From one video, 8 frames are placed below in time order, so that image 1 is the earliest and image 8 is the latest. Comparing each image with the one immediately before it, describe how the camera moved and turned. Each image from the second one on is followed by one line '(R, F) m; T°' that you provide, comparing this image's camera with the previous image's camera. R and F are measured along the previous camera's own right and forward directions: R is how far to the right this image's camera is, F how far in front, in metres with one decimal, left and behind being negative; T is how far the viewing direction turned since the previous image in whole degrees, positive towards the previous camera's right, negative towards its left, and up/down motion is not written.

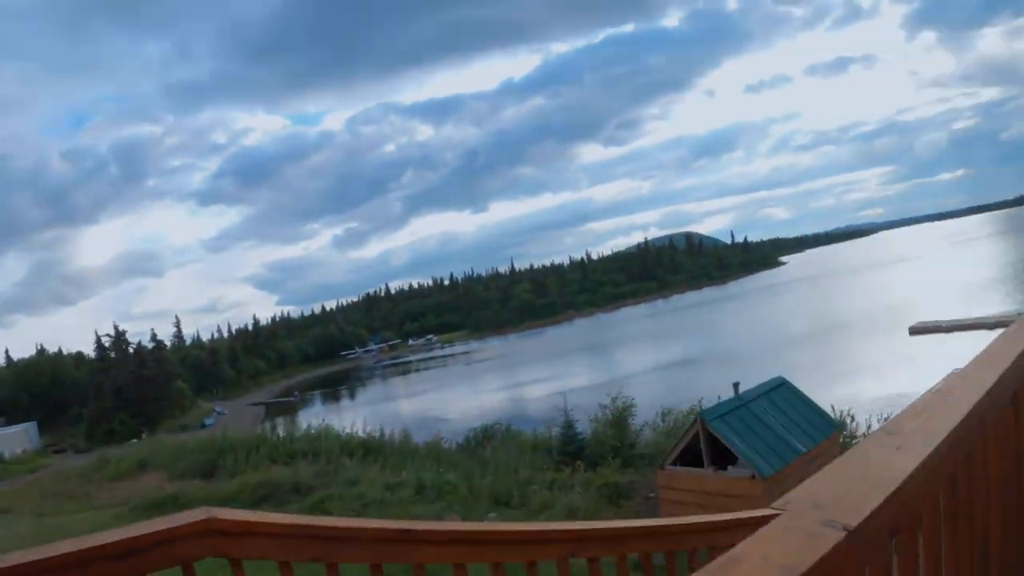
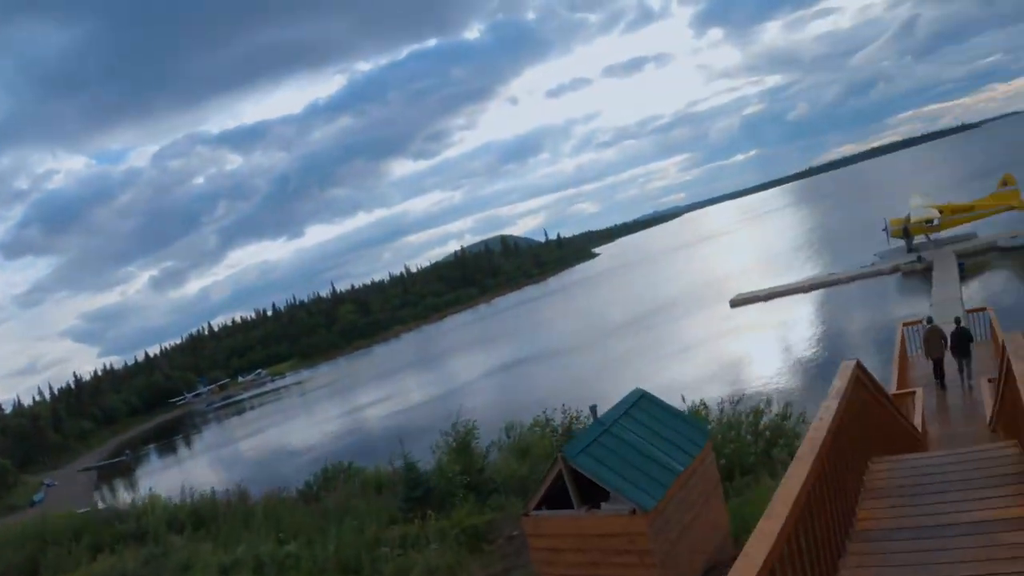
(+0.6, +3.8) m; +14°
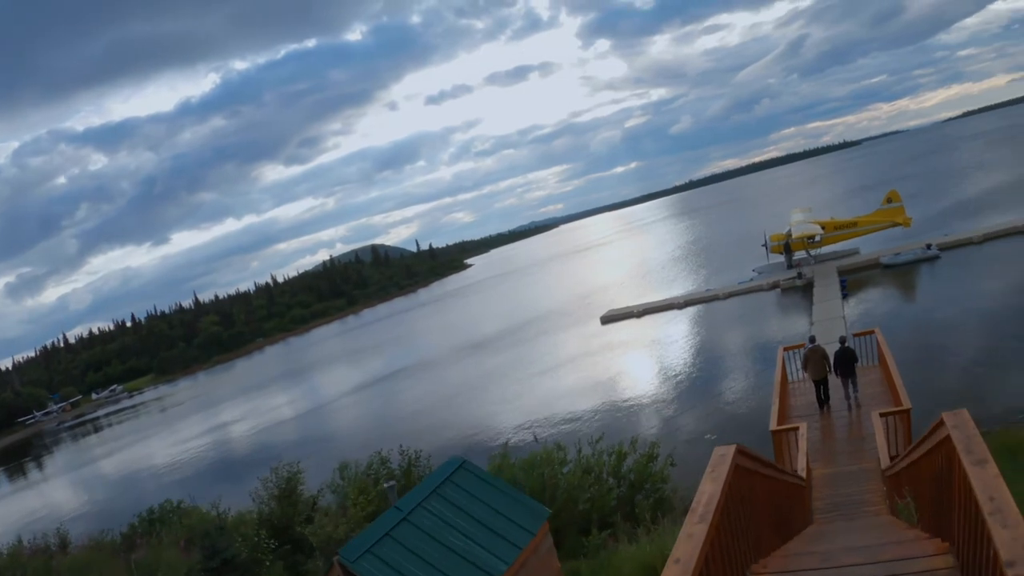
(+1.3, +3.4) m; +10°
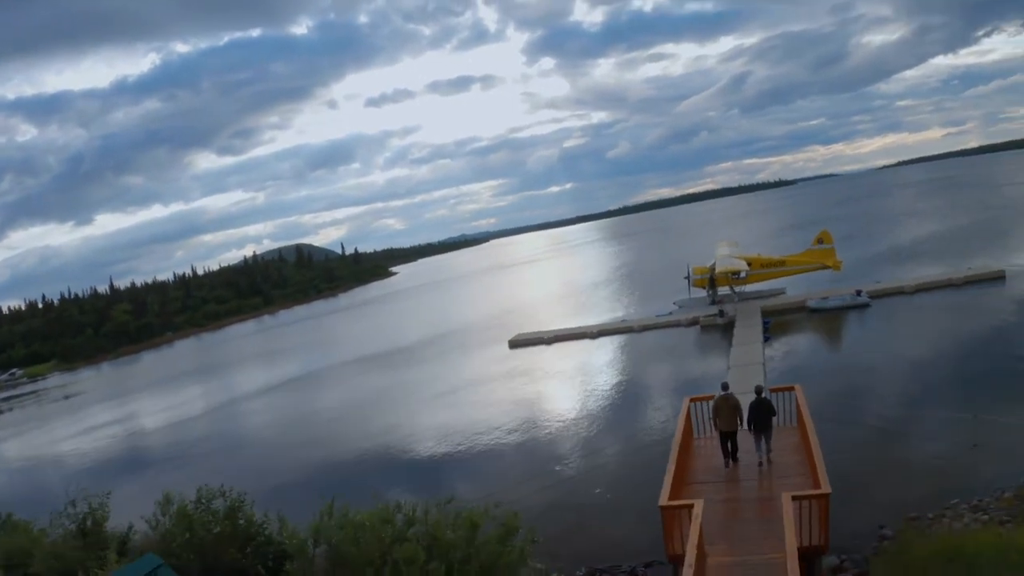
(+0.8, +1.9) m; +6°
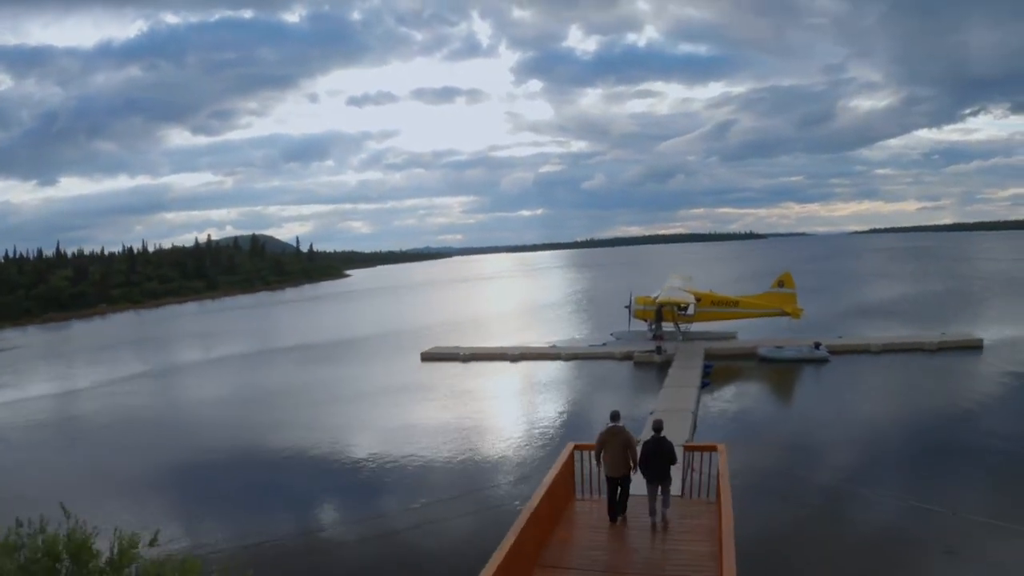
(+0.9, +2.1) m; +3°
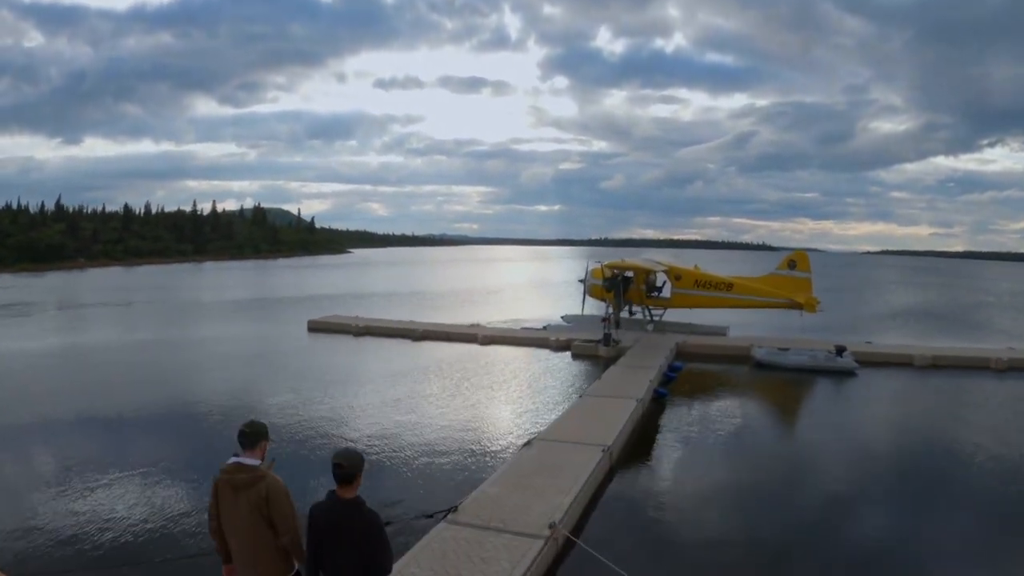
(+1.5, +3.8) m; -1°
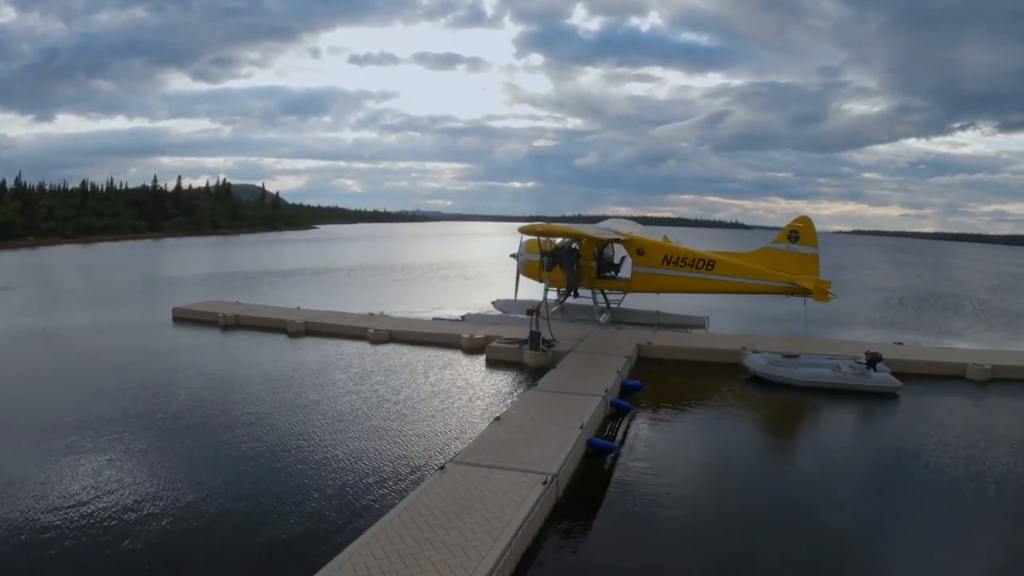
(+0.7, +2.5) m; +2°
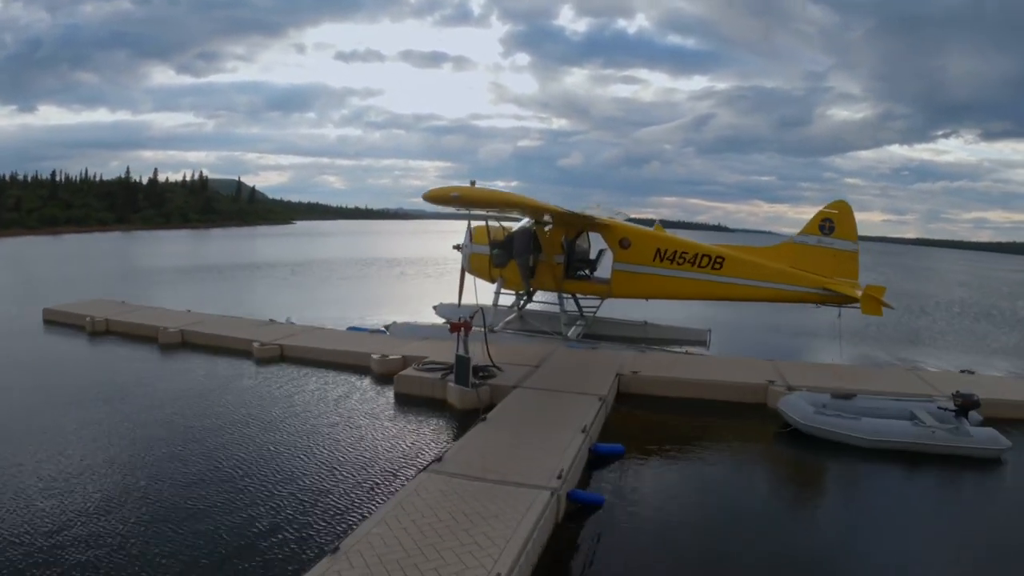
(+0.3, +1.8) m; +1°
